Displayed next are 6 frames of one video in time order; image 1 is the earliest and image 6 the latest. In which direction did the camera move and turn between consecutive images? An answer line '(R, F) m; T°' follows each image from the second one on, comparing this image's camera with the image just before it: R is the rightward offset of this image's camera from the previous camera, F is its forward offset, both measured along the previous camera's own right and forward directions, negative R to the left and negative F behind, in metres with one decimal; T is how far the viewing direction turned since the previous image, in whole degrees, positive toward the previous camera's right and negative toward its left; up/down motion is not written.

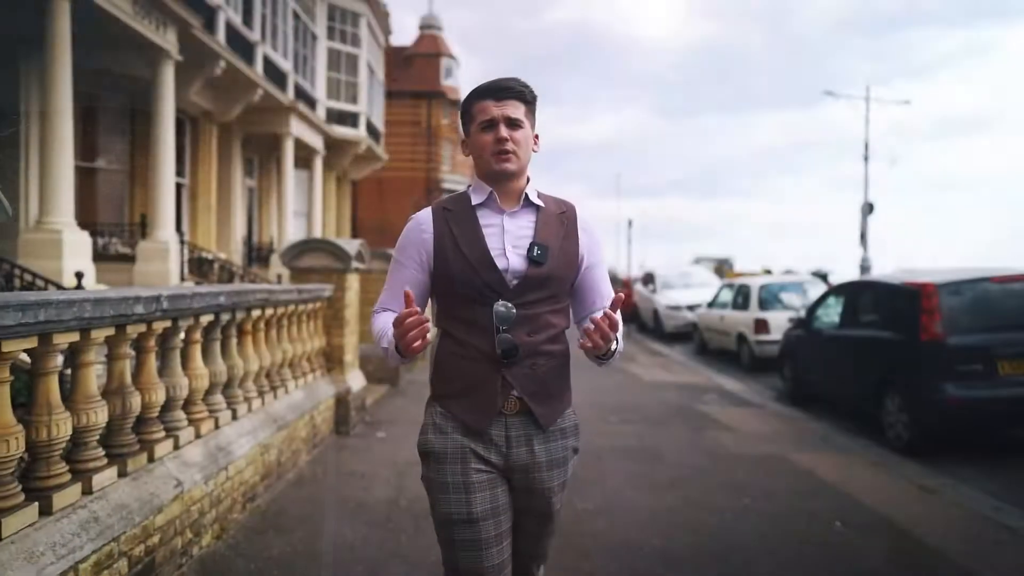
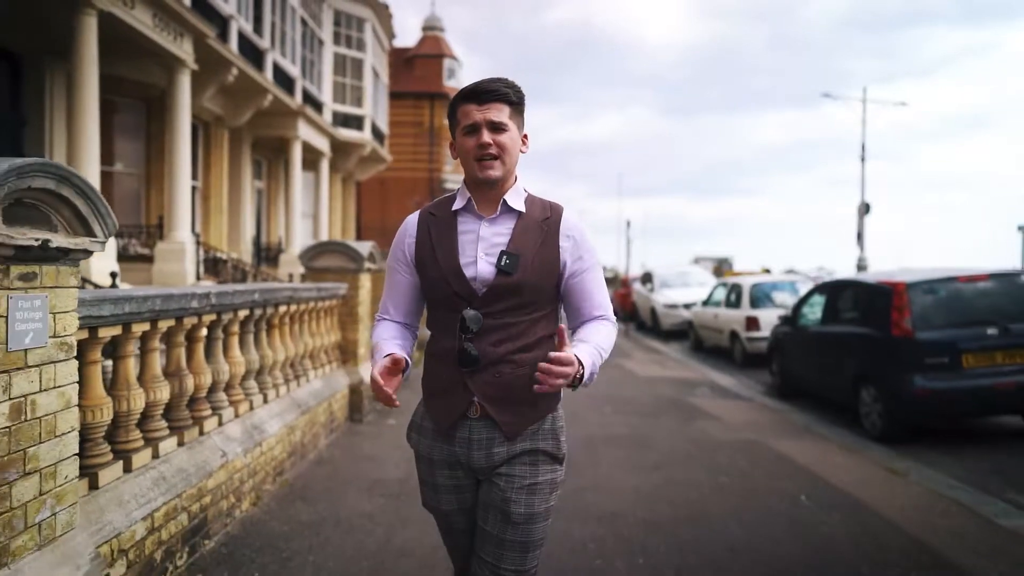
(0.0, -0.6) m; 0°
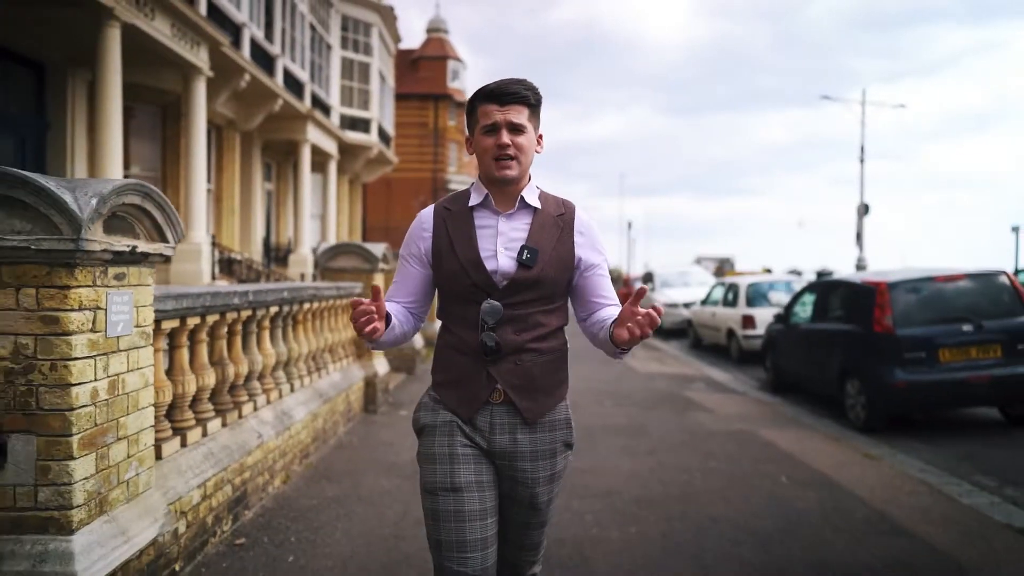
(0.0, -0.5) m; 0°
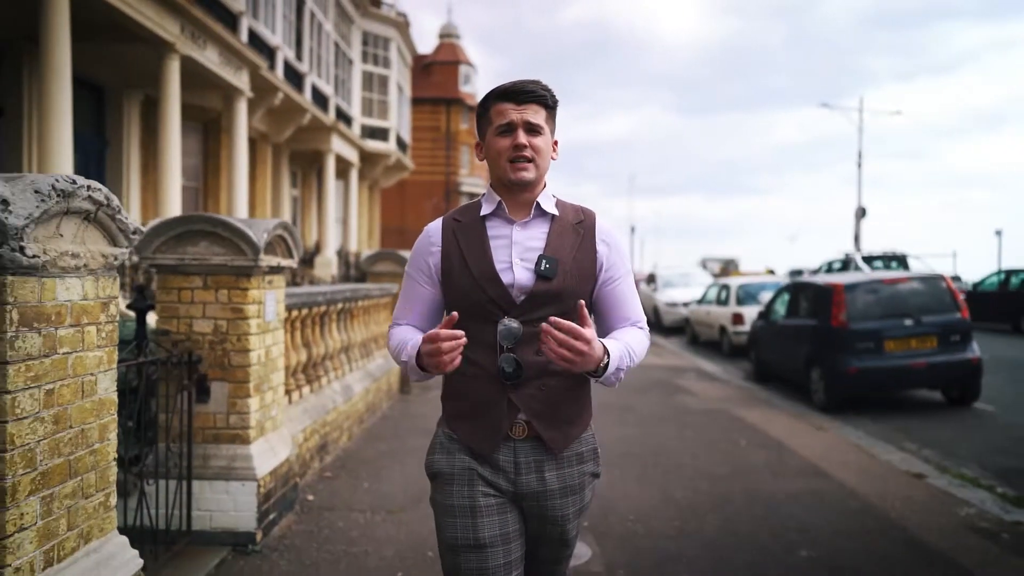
(0.0, -1.6) m; -1°
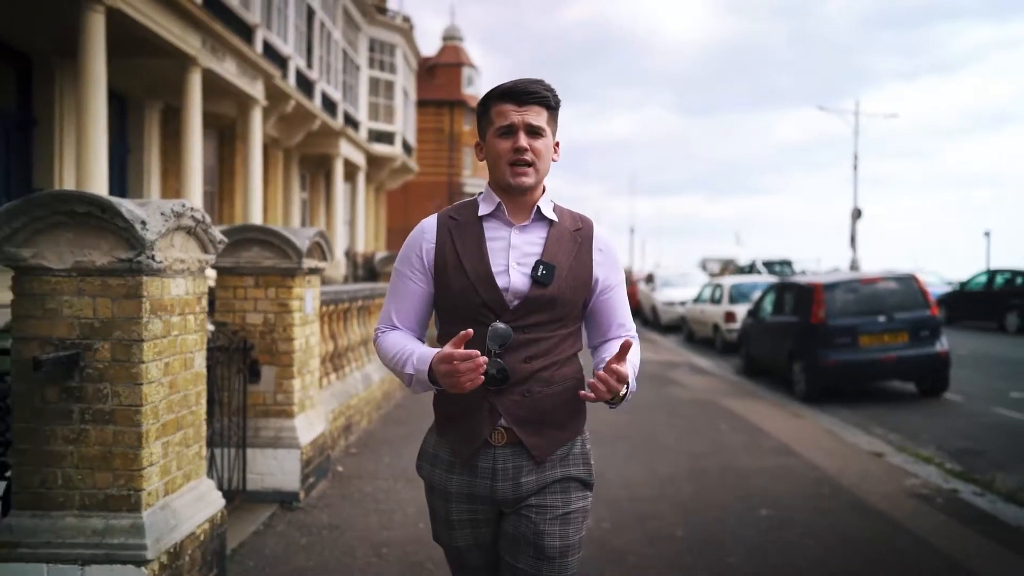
(0.0, -0.8) m; 0°
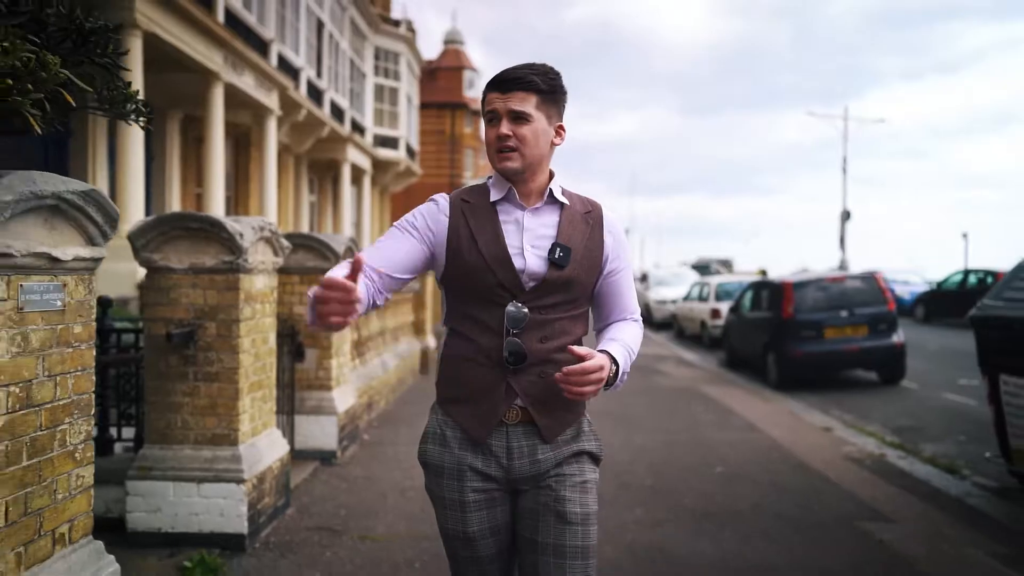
(0.0, -1.2) m; 0°
